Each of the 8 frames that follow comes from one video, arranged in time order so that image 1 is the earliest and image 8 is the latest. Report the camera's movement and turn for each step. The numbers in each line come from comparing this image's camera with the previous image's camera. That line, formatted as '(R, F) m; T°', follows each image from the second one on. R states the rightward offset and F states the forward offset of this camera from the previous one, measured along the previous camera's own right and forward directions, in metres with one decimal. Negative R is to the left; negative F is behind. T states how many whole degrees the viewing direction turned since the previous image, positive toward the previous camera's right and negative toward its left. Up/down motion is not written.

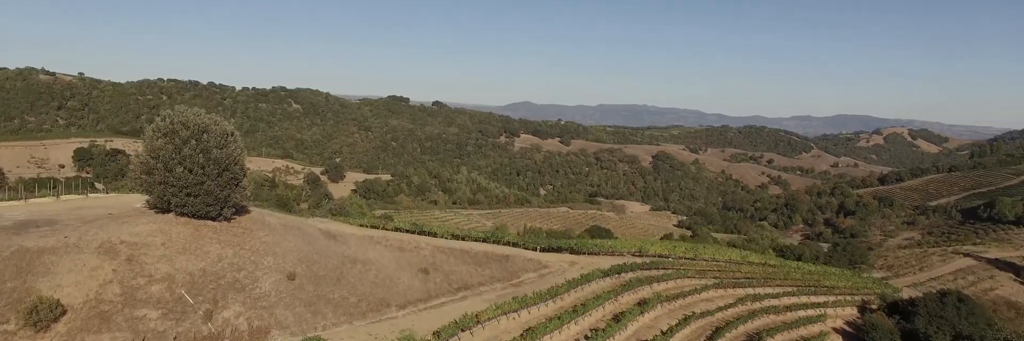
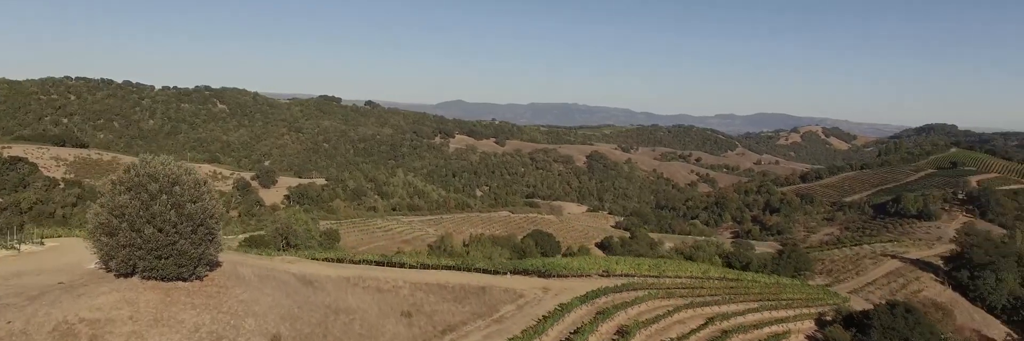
(-0.8, +0.6) m; +6°
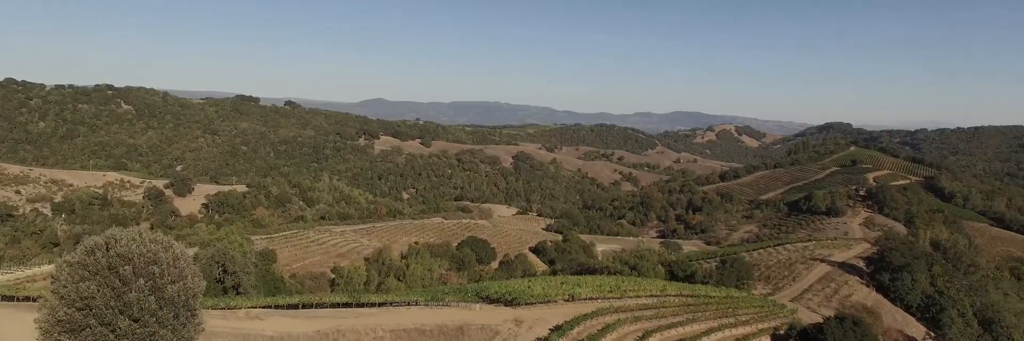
(-0.9, +0.7) m; +7°
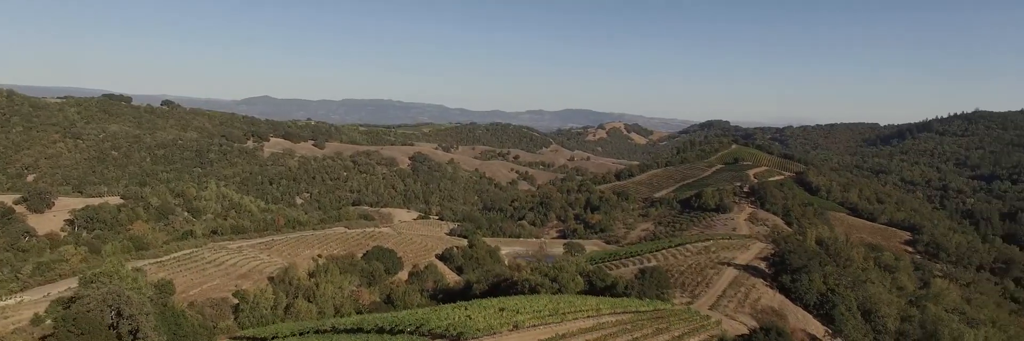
(-1.0, +0.8) m; +9°
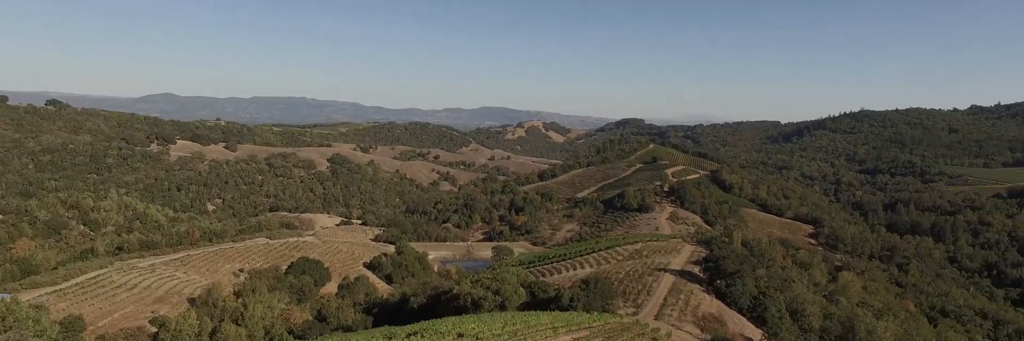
(-1.0, +0.7) m; +7°
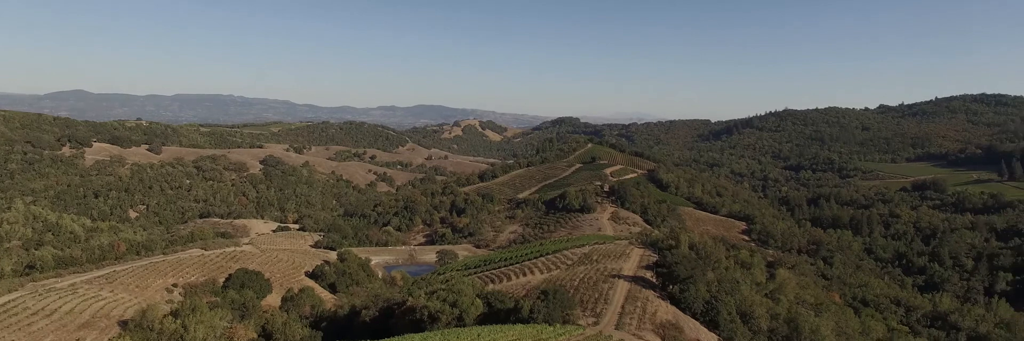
(-0.9, +0.5) m; +6°
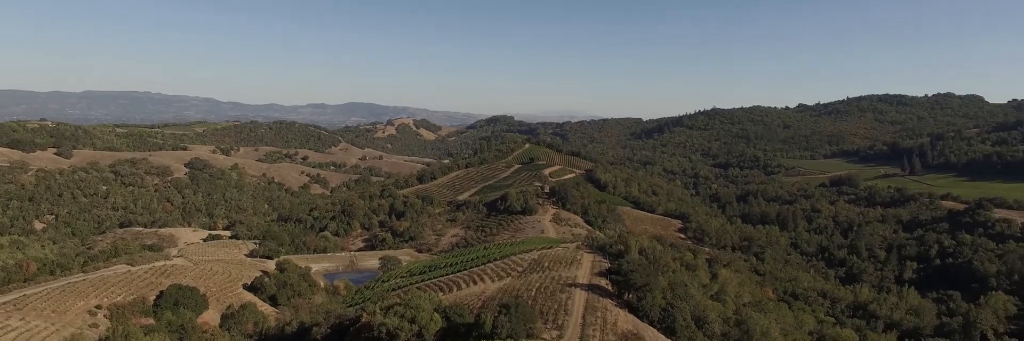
(-1.0, +0.5) m; +6°
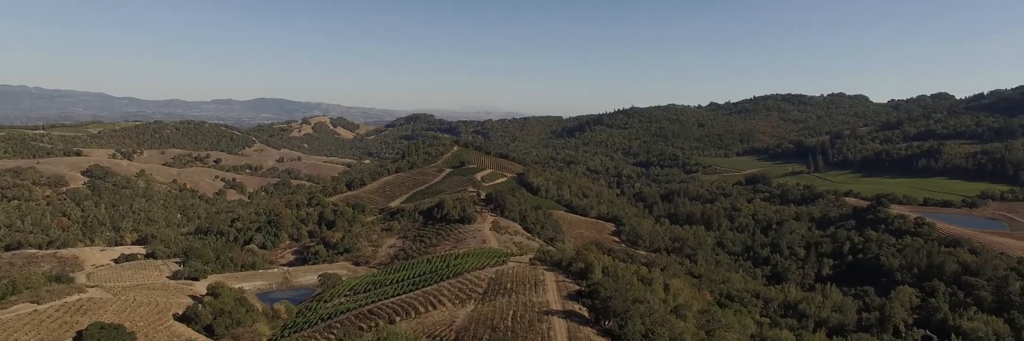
(-2.6, +1.5) m; +8°
